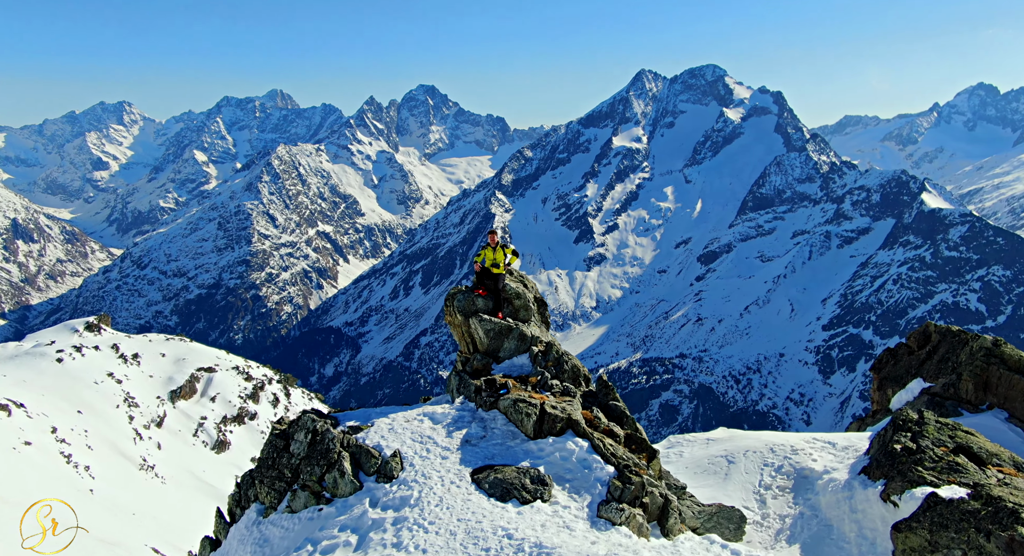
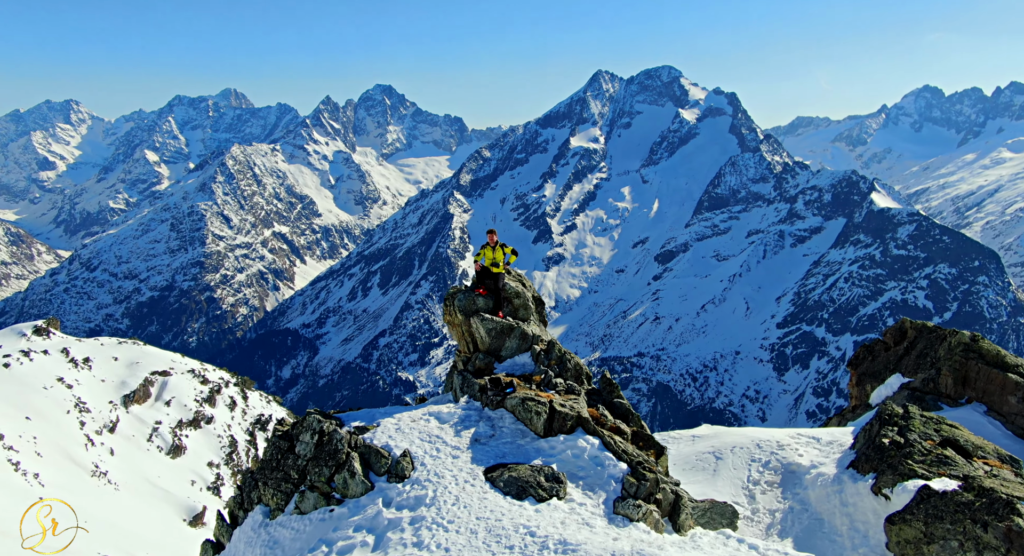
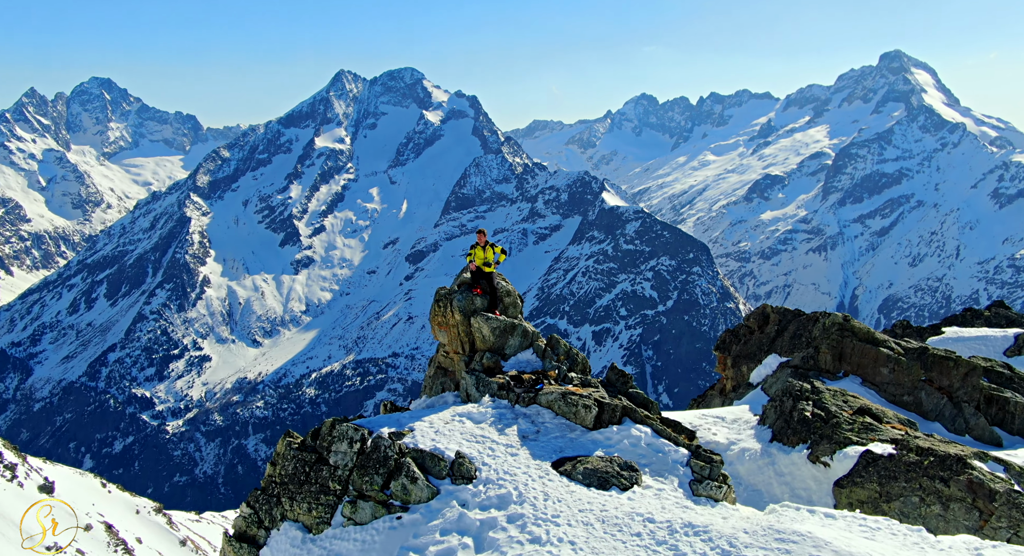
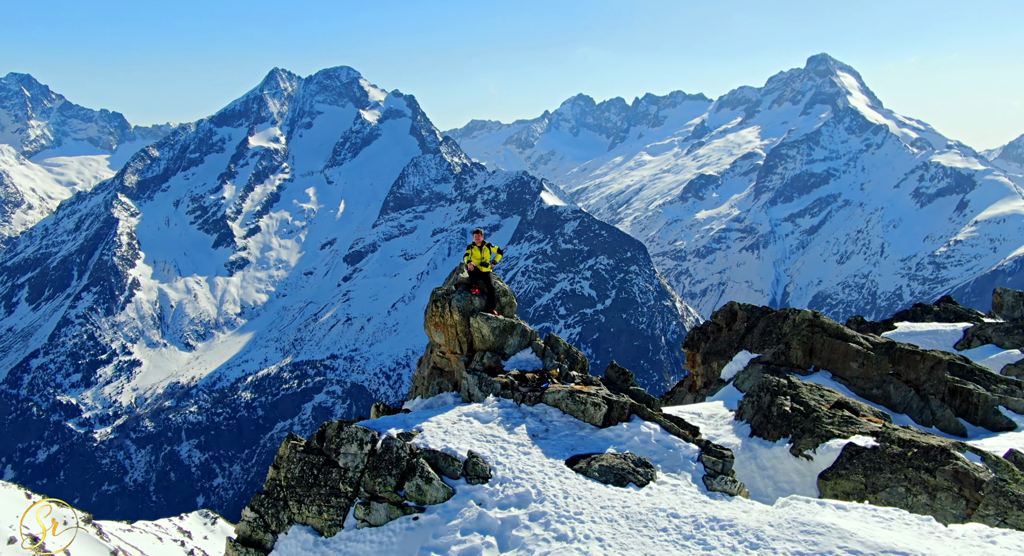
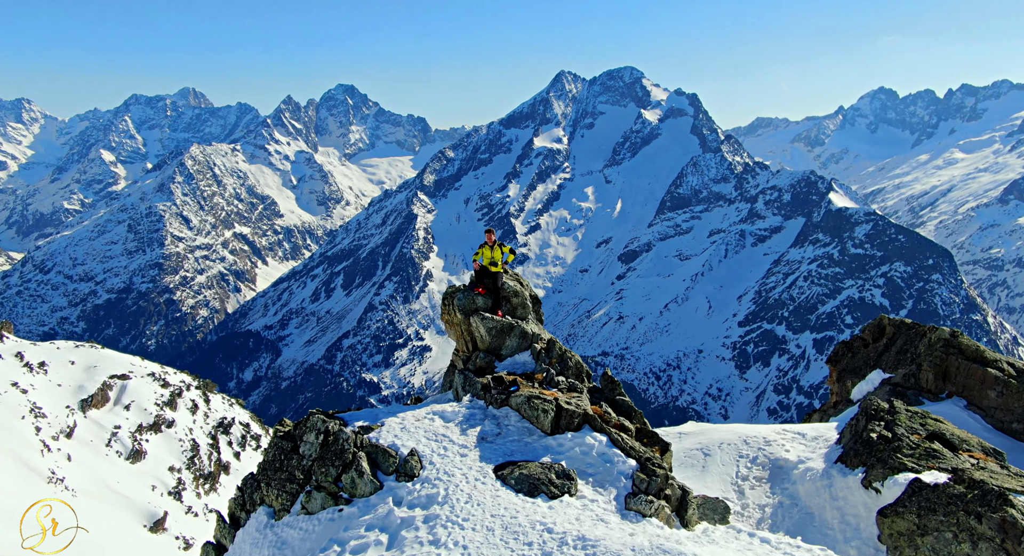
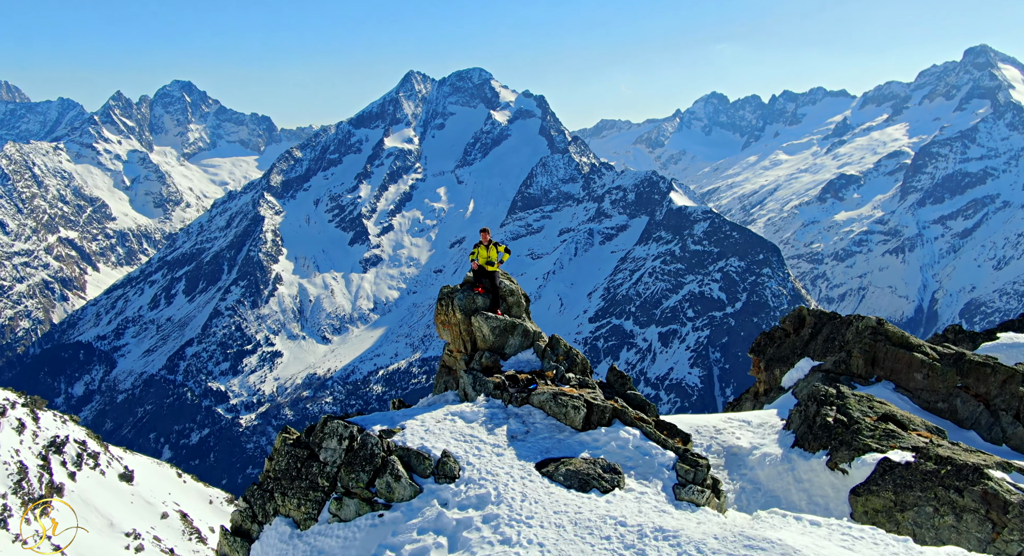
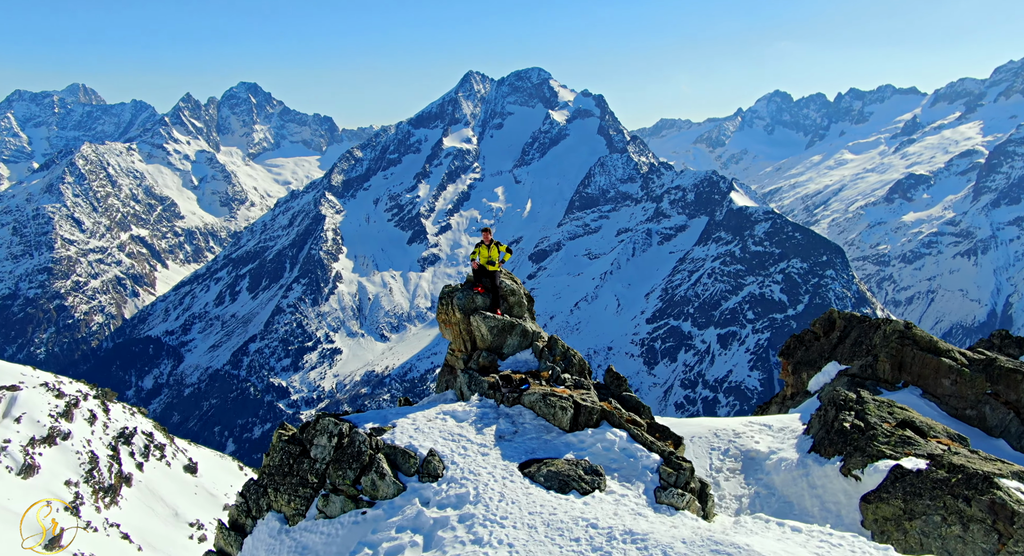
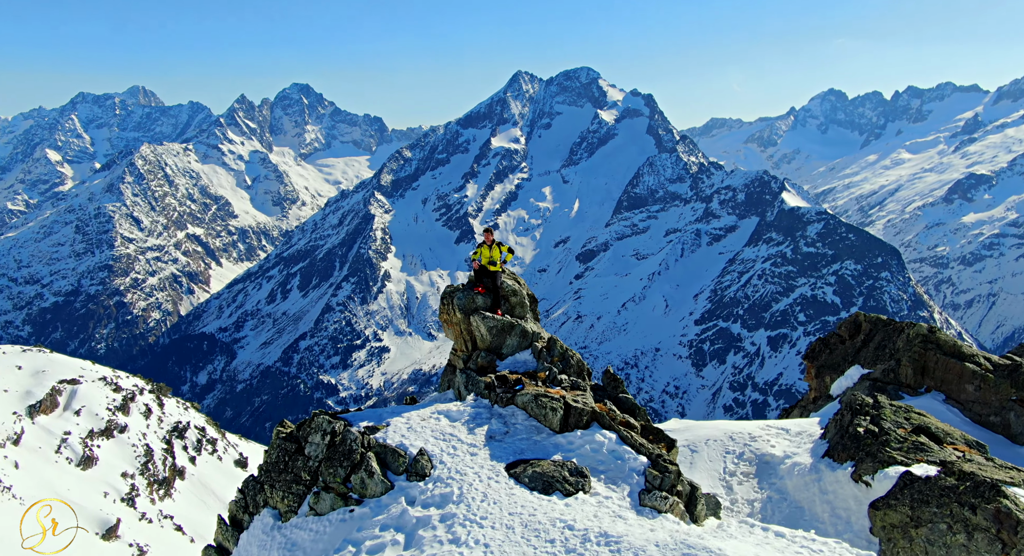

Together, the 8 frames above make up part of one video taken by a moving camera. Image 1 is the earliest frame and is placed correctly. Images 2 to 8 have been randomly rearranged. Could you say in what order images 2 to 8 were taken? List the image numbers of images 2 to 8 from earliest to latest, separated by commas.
2, 5, 8, 7, 6, 3, 4
